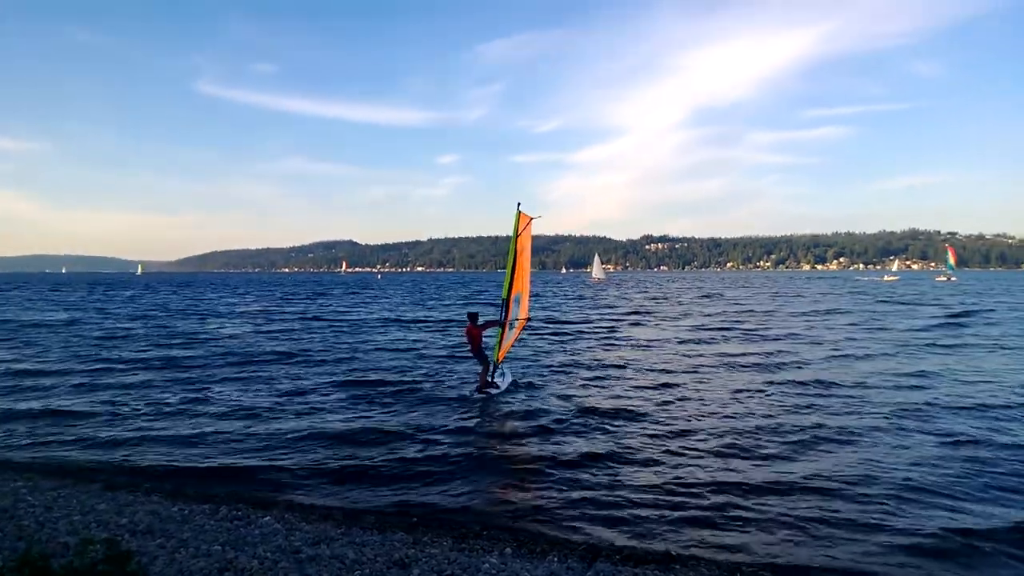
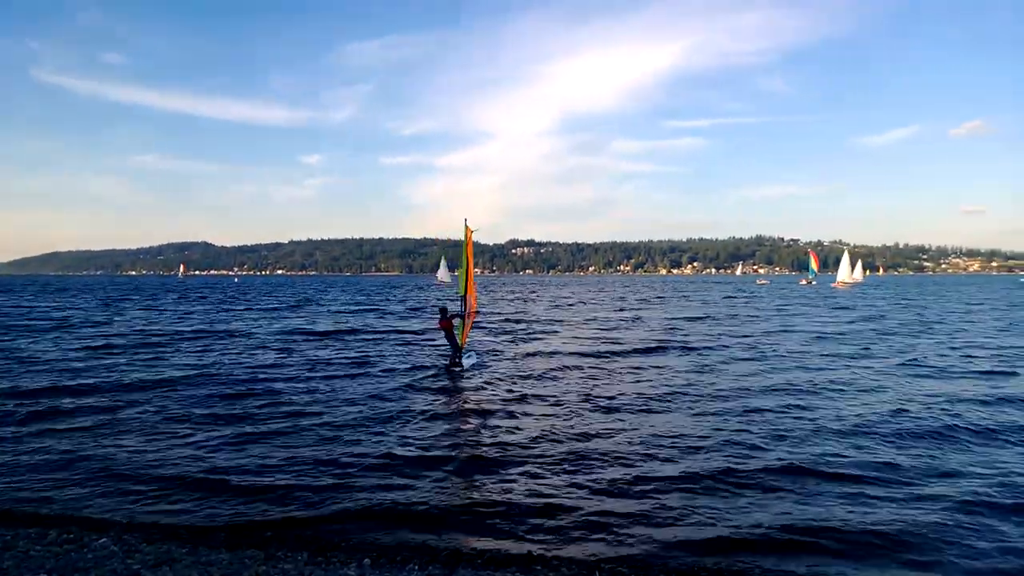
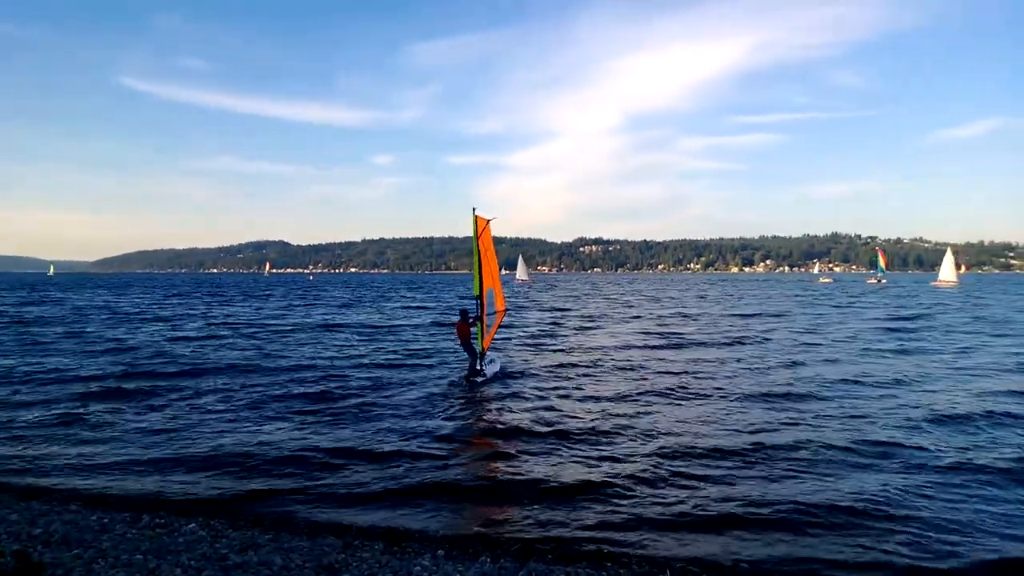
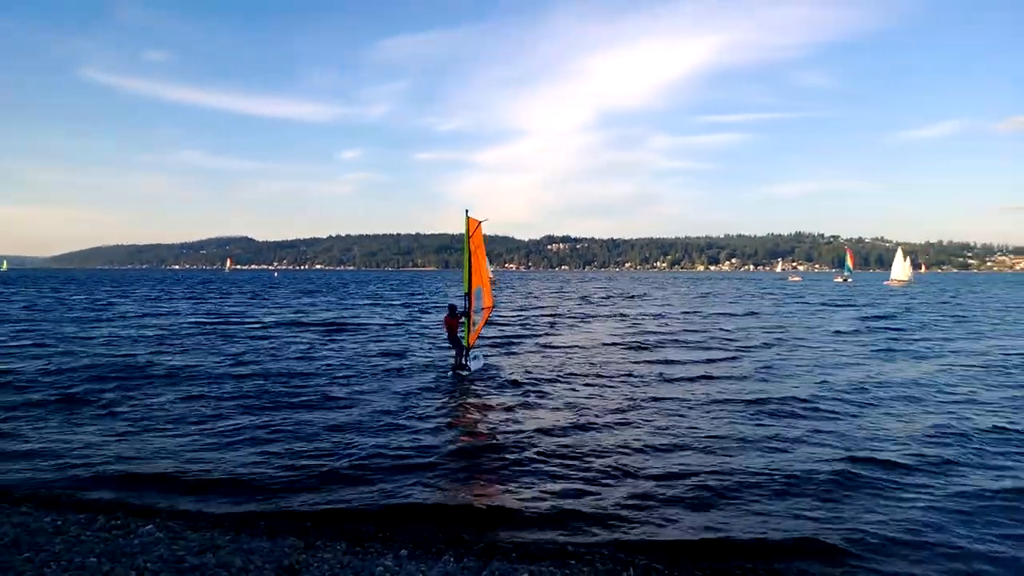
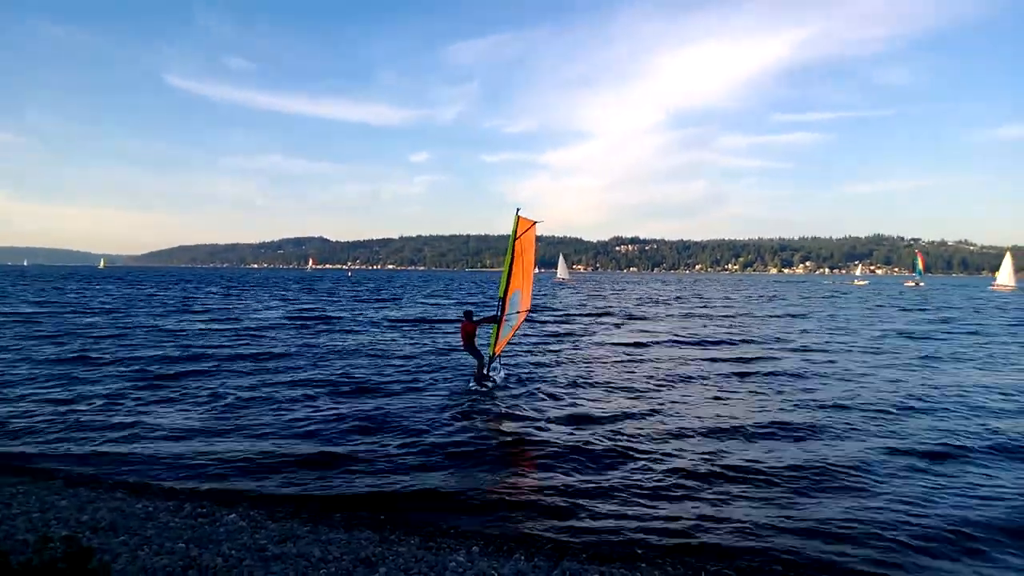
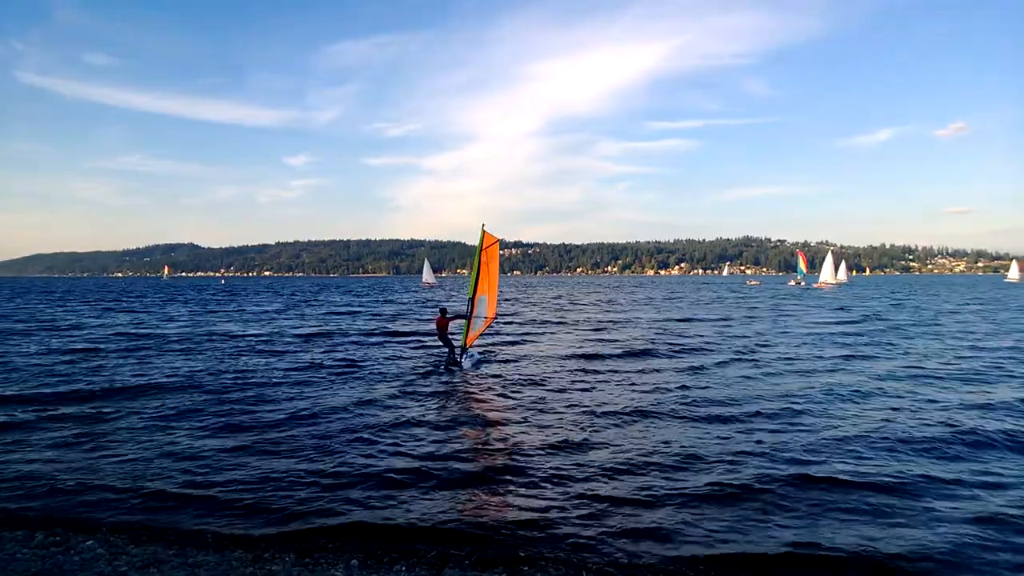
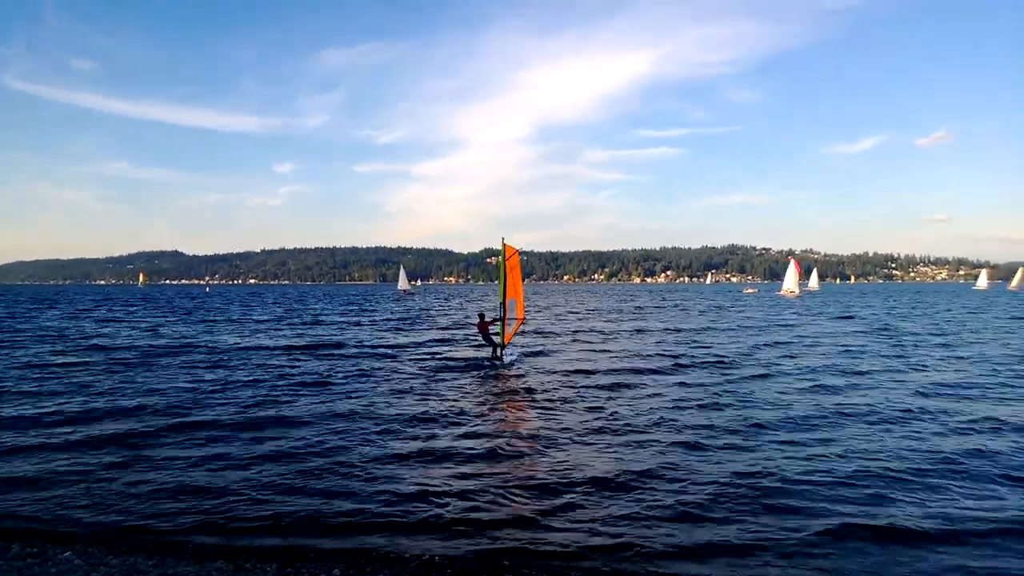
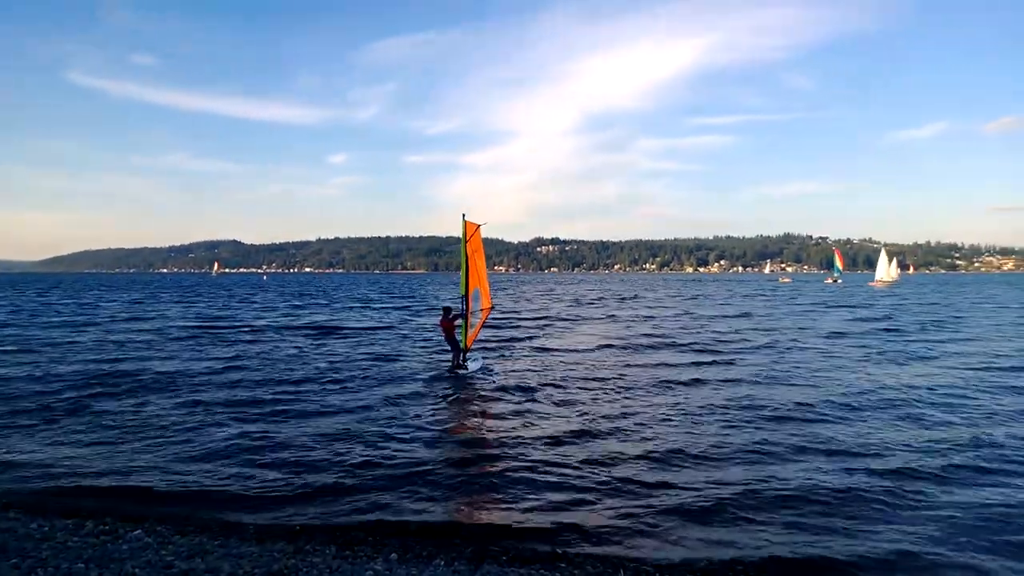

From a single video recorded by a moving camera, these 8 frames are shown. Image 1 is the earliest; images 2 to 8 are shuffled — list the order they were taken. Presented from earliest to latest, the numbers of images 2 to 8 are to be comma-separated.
5, 3, 4, 8, 2, 6, 7
